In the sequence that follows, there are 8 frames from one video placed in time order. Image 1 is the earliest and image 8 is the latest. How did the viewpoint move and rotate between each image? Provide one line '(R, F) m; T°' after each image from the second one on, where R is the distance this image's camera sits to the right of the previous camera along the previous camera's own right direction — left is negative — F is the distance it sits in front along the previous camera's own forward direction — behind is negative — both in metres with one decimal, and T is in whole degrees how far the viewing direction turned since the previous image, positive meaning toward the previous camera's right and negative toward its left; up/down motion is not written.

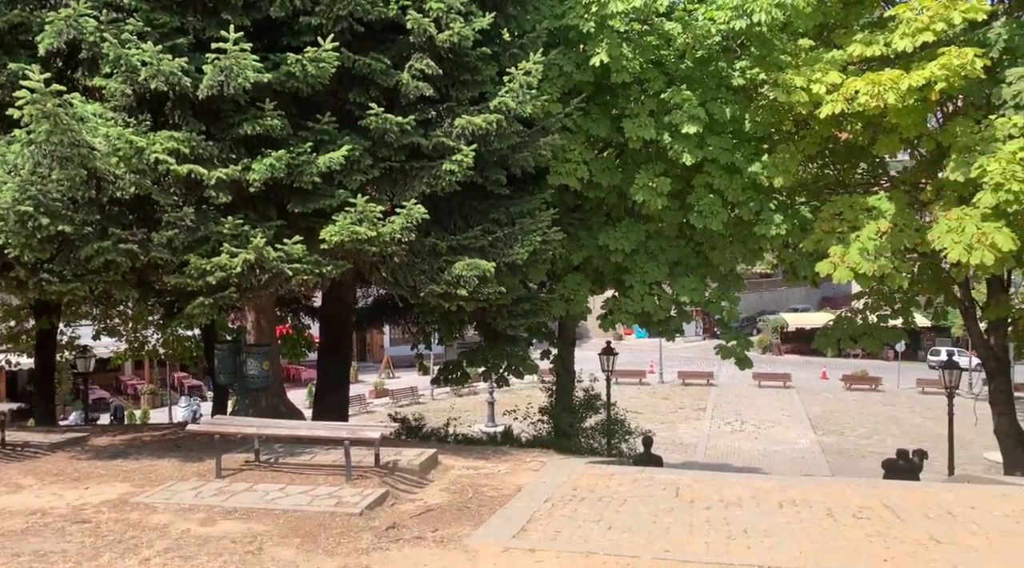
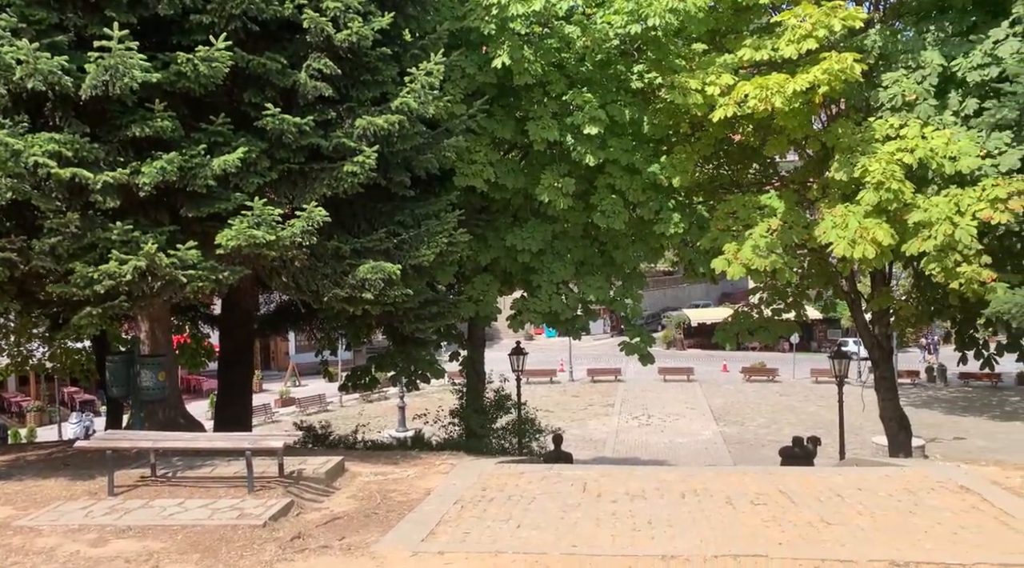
(0.0, -0.1) m; +6°
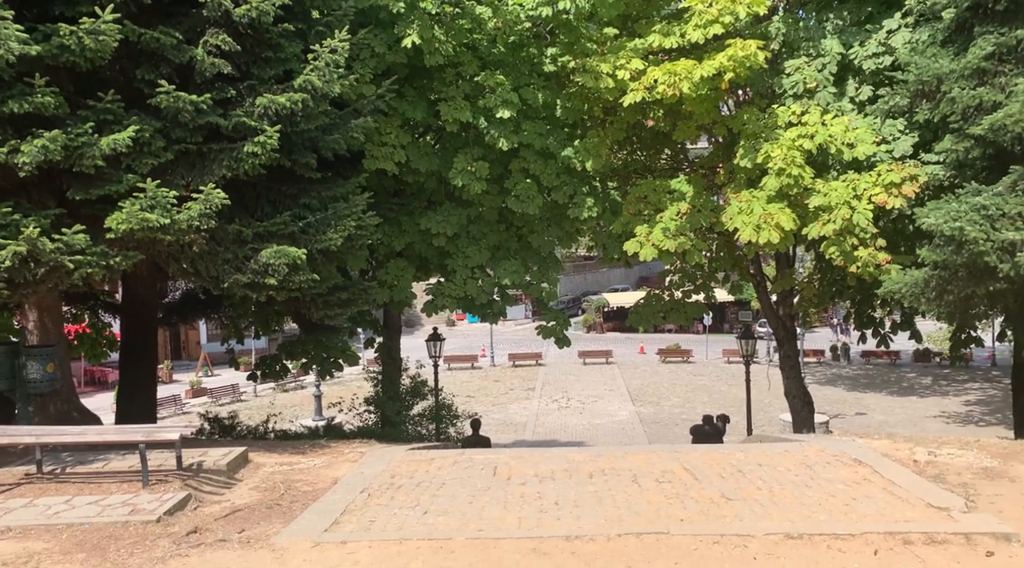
(+0.1, +0.1) m; +5°
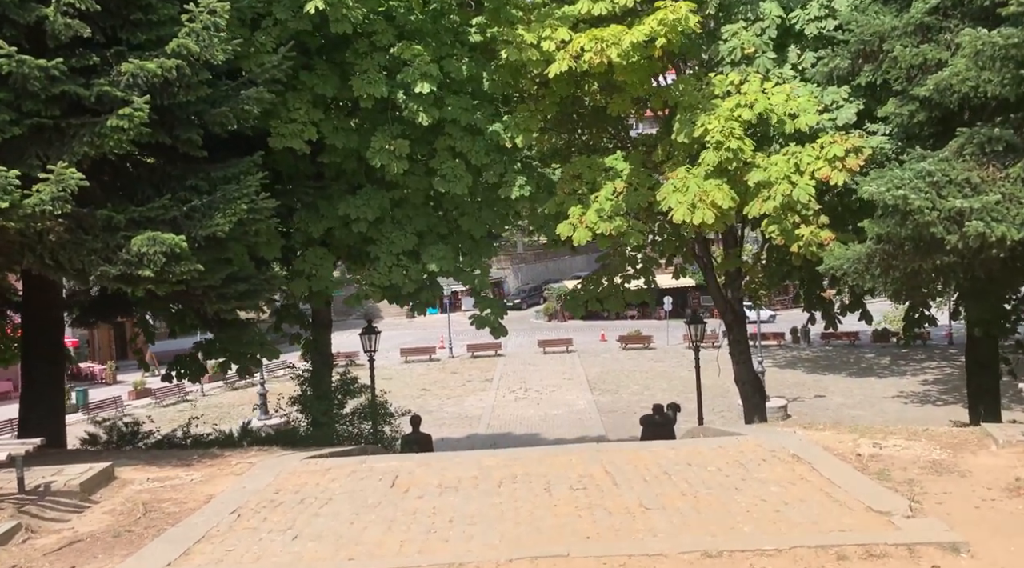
(+0.6, +0.9) m; +2°
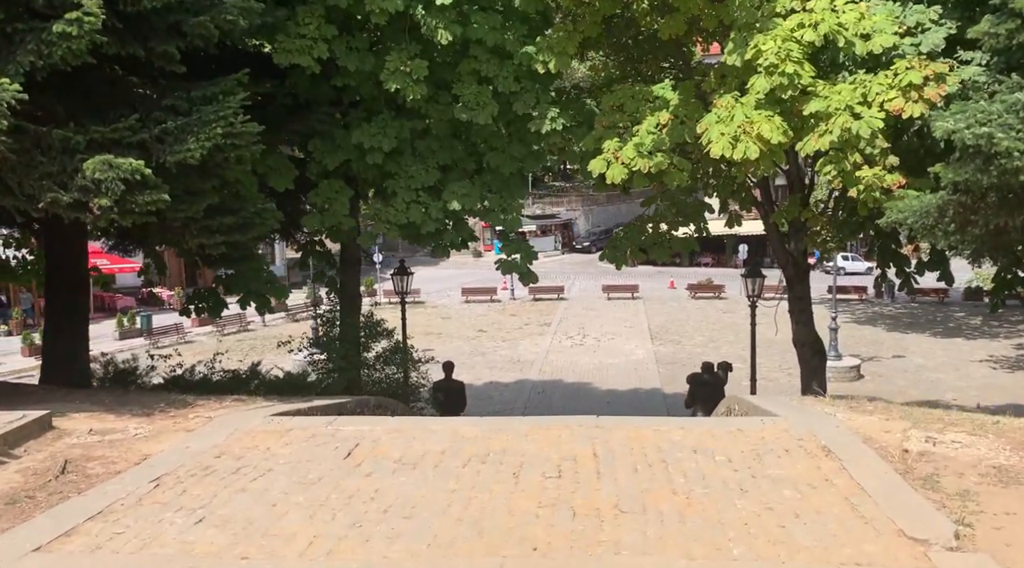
(+0.6, +1.2) m; -5°
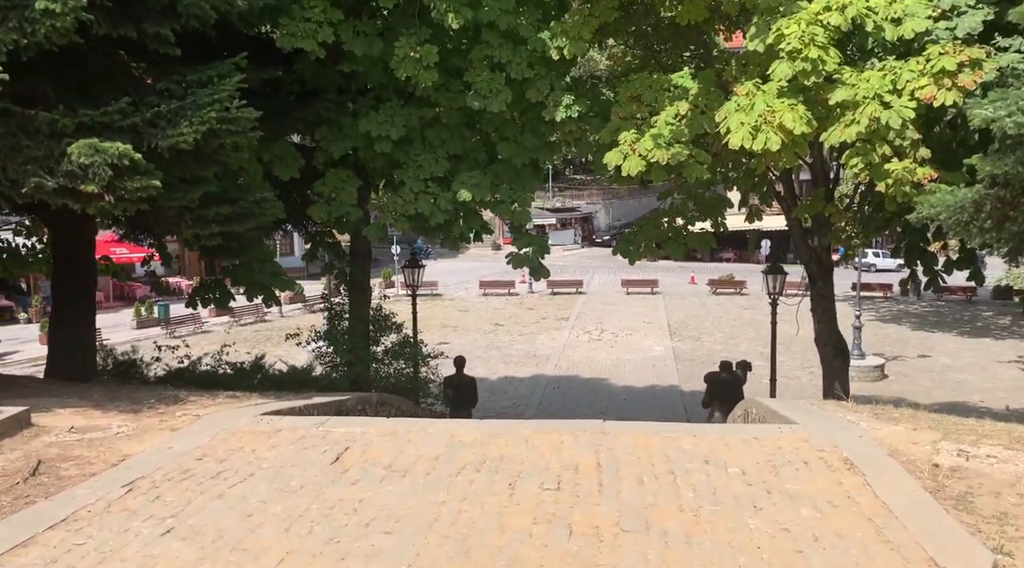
(+0.1, +0.4) m; -1°
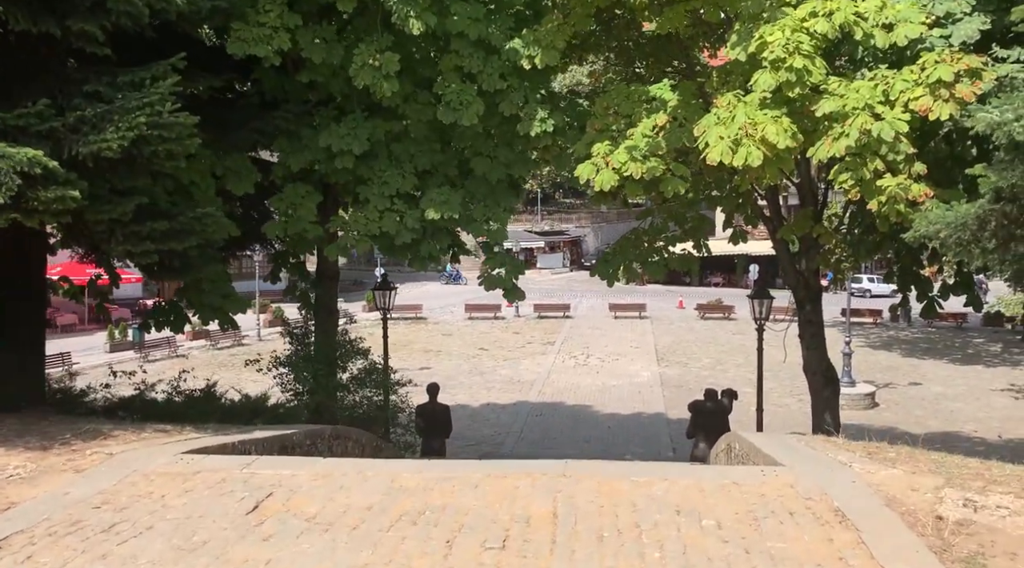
(+0.2, +0.7) m; +1°
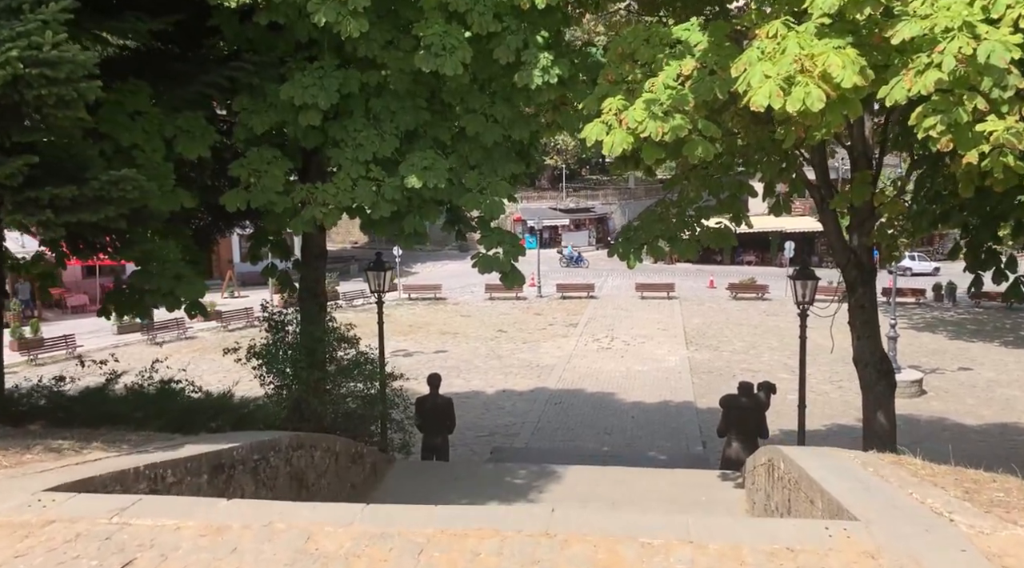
(+0.3, +1.6) m; -2°
